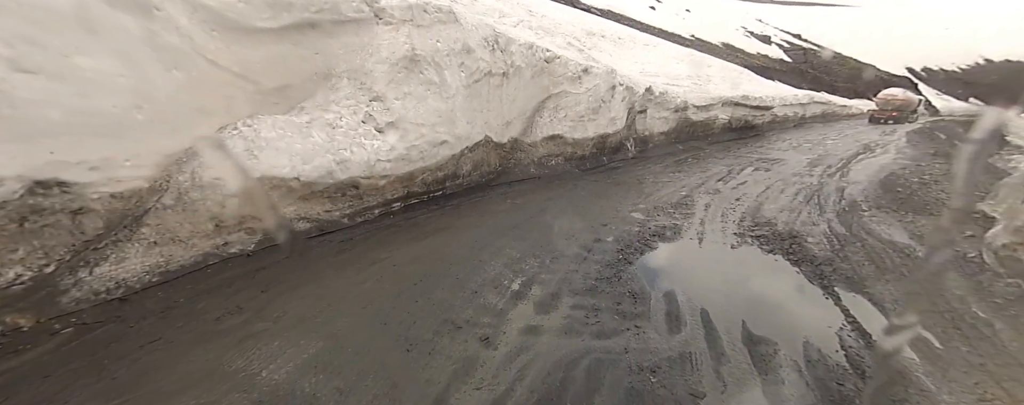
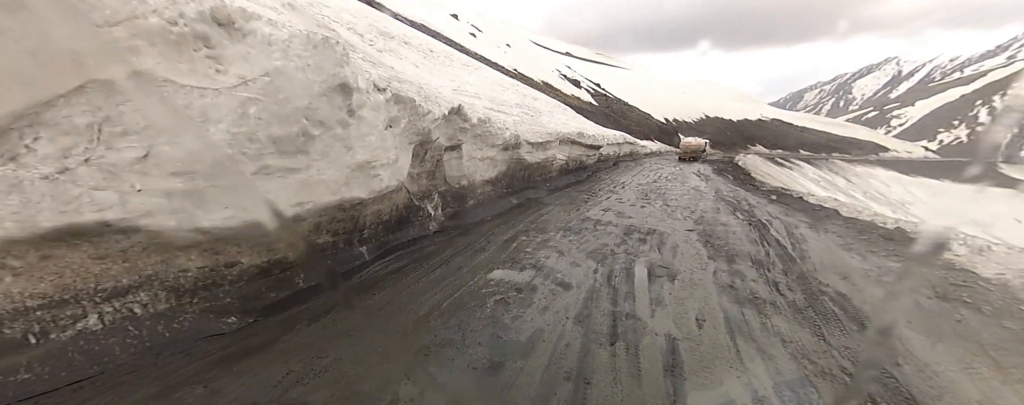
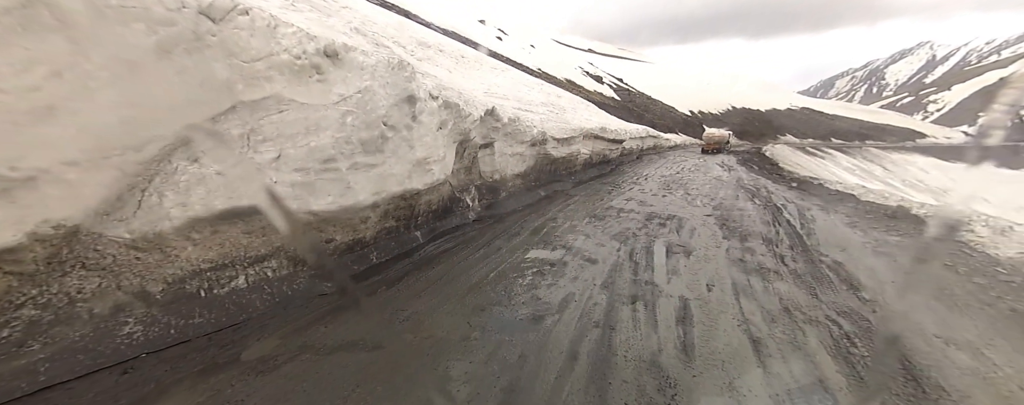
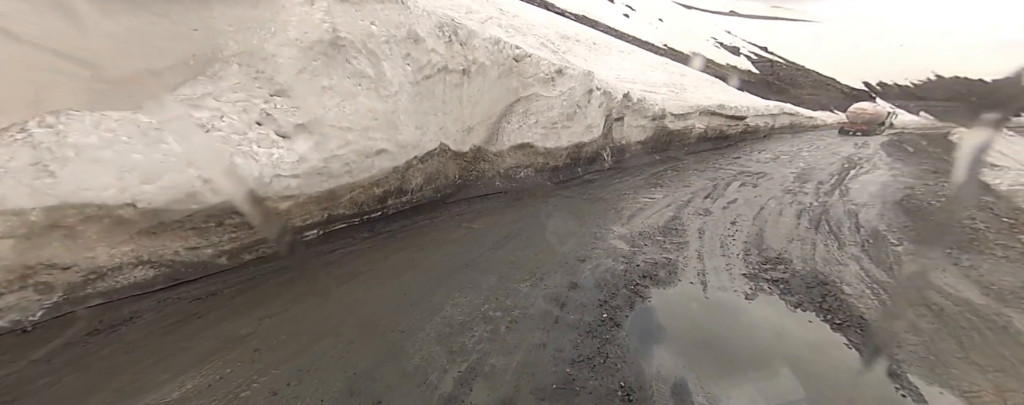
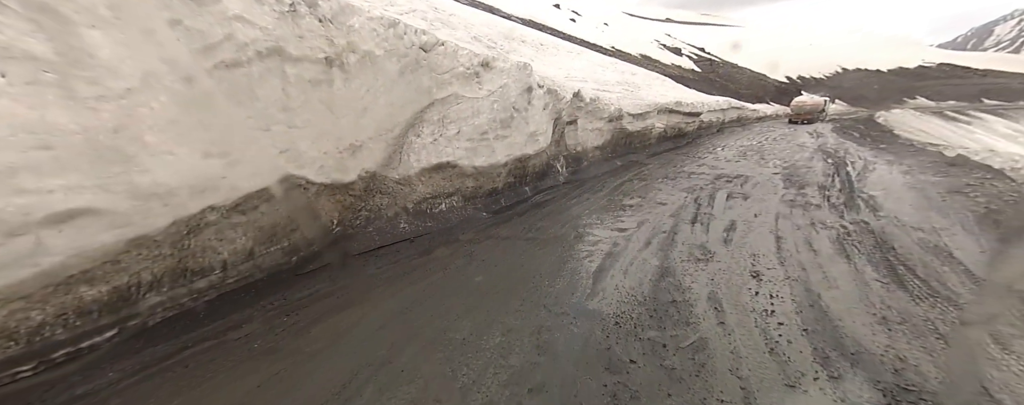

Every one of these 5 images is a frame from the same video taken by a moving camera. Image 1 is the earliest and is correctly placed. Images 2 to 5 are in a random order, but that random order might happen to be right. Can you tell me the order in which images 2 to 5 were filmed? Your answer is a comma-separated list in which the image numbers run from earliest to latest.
4, 5, 3, 2
